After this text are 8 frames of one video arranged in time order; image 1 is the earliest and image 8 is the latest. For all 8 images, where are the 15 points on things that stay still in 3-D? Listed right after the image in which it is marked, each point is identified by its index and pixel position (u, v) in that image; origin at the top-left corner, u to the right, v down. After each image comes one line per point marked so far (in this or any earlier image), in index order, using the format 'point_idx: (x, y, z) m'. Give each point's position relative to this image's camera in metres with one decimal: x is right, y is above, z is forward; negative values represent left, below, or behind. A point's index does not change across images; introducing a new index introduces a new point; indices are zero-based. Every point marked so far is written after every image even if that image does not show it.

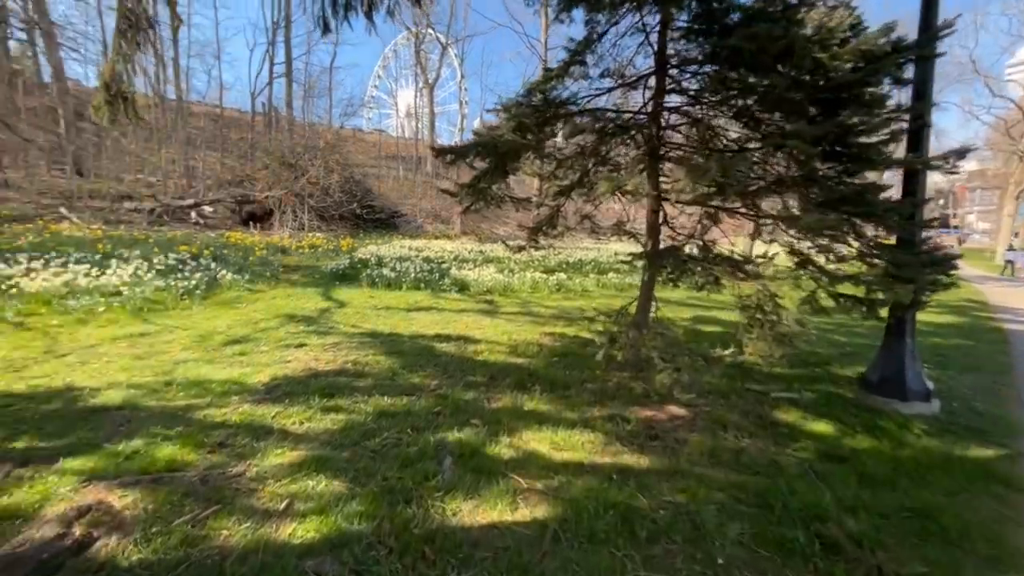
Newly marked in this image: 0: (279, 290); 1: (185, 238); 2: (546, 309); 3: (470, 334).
0: (-4.4, -0.1, +8.3) m
1: (-10.7, +1.6, +14.5) m
2: (+0.6, -0.4, +7.6) m
3: (-0.6, -0.6, +5.8) m
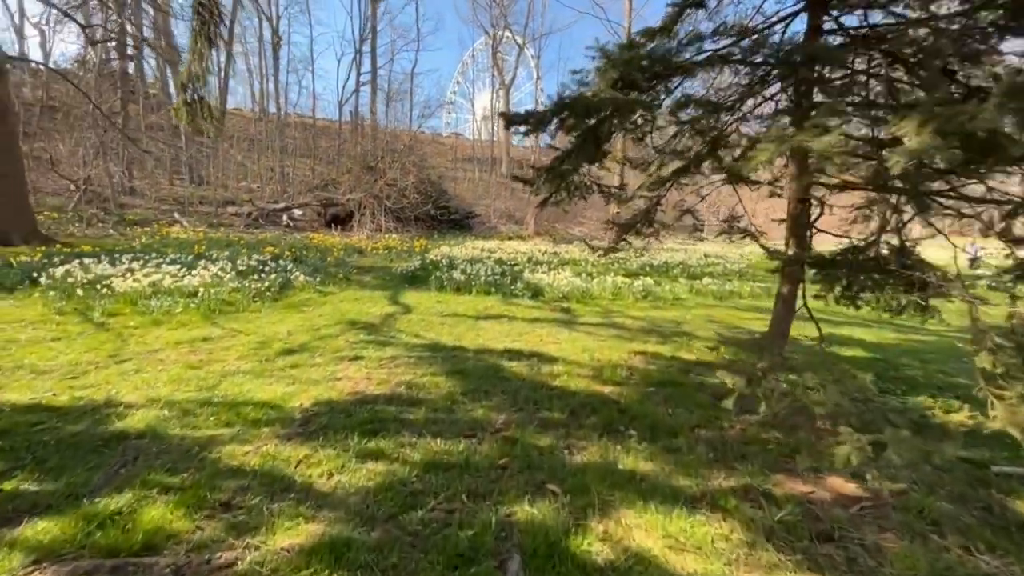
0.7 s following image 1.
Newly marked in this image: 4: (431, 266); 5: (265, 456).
0: (-3.0, -0.1, +8.1) m
1: (-8.2, +1.7, +15.2) m
2: (+1.8, -0.5, +6.6) m
3: (+0.4, -0.7, +4.9) m
4: (-2.0, +0.5, +10.9) m
5: (-1.4, -1.0, +2.5) m
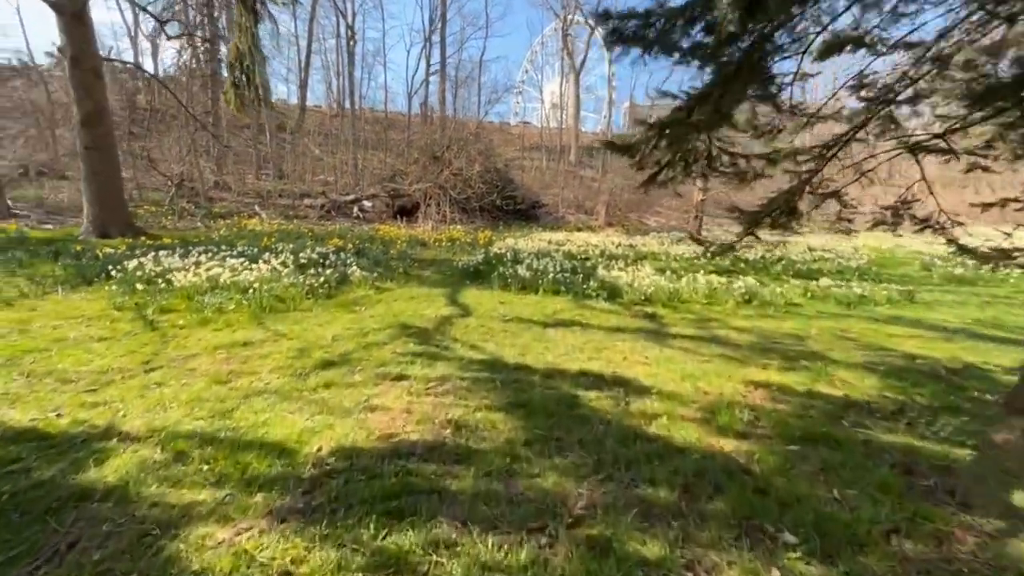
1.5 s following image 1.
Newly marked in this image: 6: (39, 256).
0: (-1.8, 0.0, +7.5) m
1: (-5.9, +2.0, +15.2) m
2: (+2.7, -0.6, +5.3) m
3: (+1.0, -0.8, +3.8) m
4: (-0.4, +0.6, +10.1) m
5: (-1.1, -1.0, +1.7) m
6: (-9.7, +0.7, +9.1) m
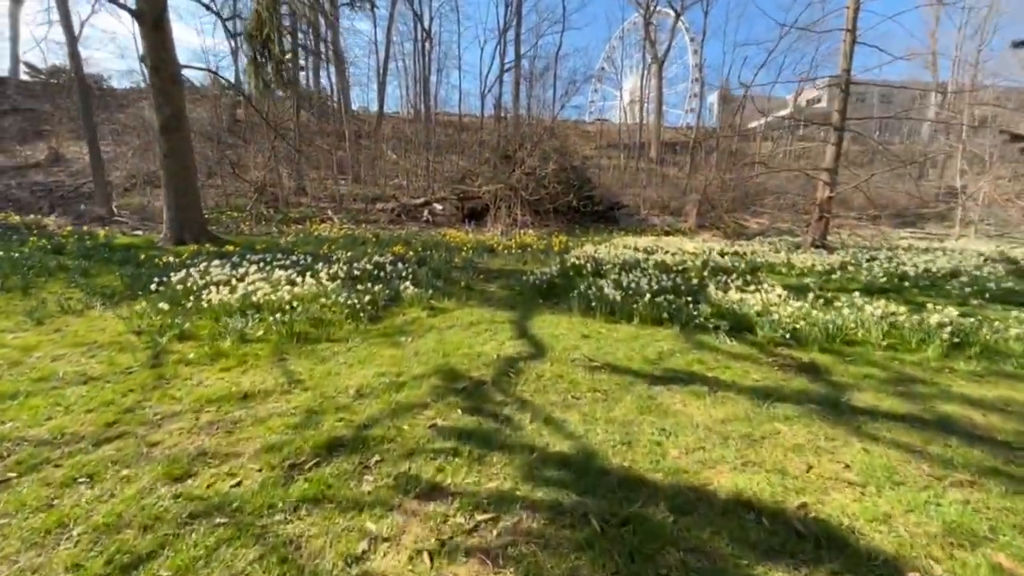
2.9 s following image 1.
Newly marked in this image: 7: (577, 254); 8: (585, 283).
0: (-0.7, -0.3, +6.1) m
1: (-3.4, +1.7, +14.4) m
2: (+3.5, -0.9, +3.2) m
3: (+1.6, -1.1, +2.1) m
4: (+1.2, +0.2, +8.5) m
5: (-0.9, -1.3, +0.3) m
6: (-8.2, +0.5, +9.0) m
7: (+1.5, +0.8, +10.0) m
8: (+1.2, +0.1, +7.4) m
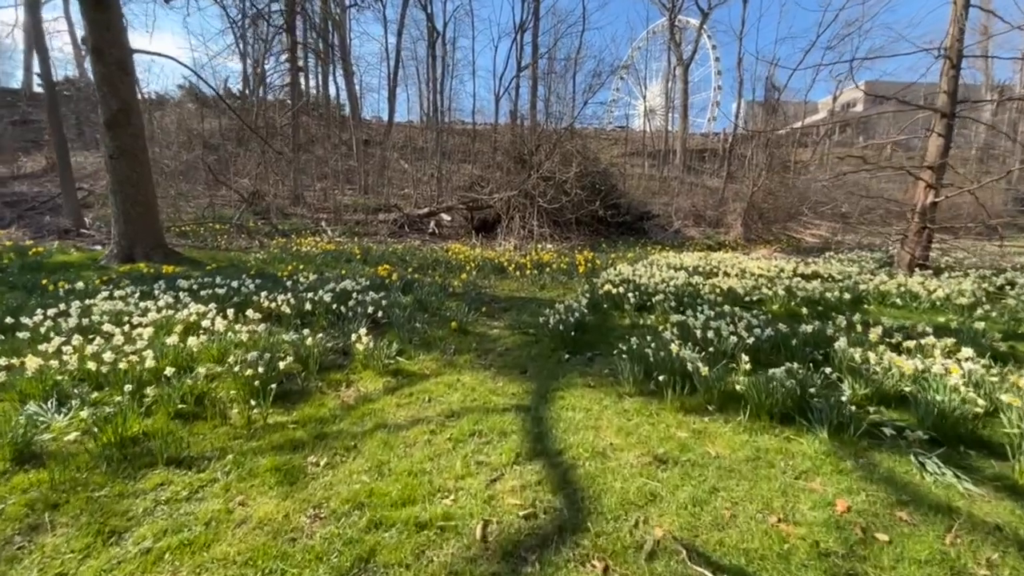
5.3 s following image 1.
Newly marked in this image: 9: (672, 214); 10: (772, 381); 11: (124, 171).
0: (-0.6, -0.8, +3.8) m
1: (-3.0, +1.0, +12.2) m
2: (+3.4, -1.3, +0.7) m
3: (+1.5, -1.5, -0.4) m
4: (+1.3, -0.3, +6.1) m
5: (-1.0, -1.7, -2.0) m
6: (-8.0, 0.0, +6.9) m
7: (+1.7, +0.2, +7.6) m
8: (+1.4, -0.4, +5.0) m
9: (+7.1, +3.3, +19.5) m
10: (+1.9, -0.7, +3.3) m
11: (-8.7, +2.6, +9.8) m
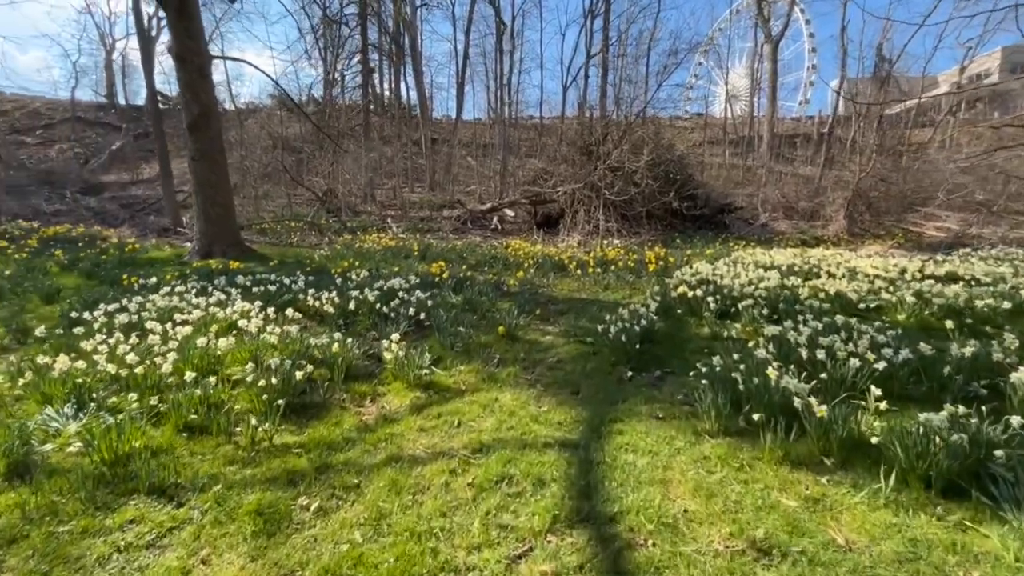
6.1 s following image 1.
0: (-0.2, -0.9, +3.2) m
1: (-1.3, +1.1, +11.9) m
2: (+3.2, -1.4, -0.5) m
3: (+1.2, -1.6, -1.2) m
4: (+2.0, -0.3, +5.2) m
5: (-1.6, -1.7, -2.5) m
6: (-7.1, +0.1, +7.5) m
7: (+2.6, +0.2, +6.6) m
8: (+1.9, -0.5, +4.1) m
9: (+9.8, +3.3, +17.5) m
10: (+2.1, -0.8, +2.3) m
11: (-7.3, +2.7, +10.4) m
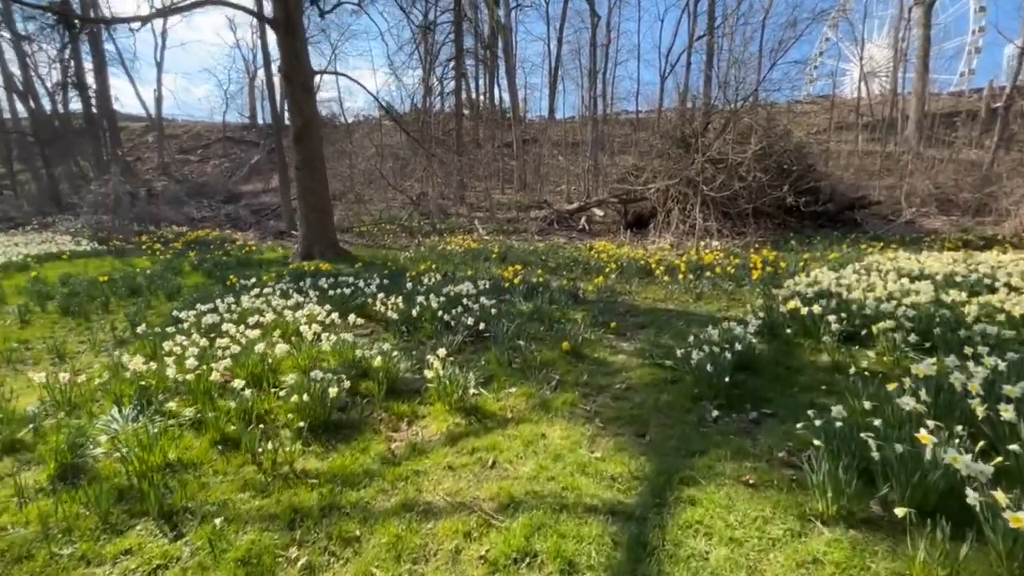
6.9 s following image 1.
0: (+0.1, -1.0, +2.8) m
1: (+0.9, +1.0, +11.4) m
2: (+2.7, -1.6, -1.6) m
3: (+0.5, -1.7, -1.9) m
4: (+2.7, -0.5, +4.2) m
5: (-2.4, -1.8, -2.5) m
6: (-5.7, +0.1, +8.3) m
7: (+3.6, 0.0, +5.5) m
8: (+2.3, -0.6, +3.1) m
9: (+13.0, +3.0, +14.6) m
10: (+2.2, -0.9, +1.4) m
11: (-5.2, +2.8, +11.2) m
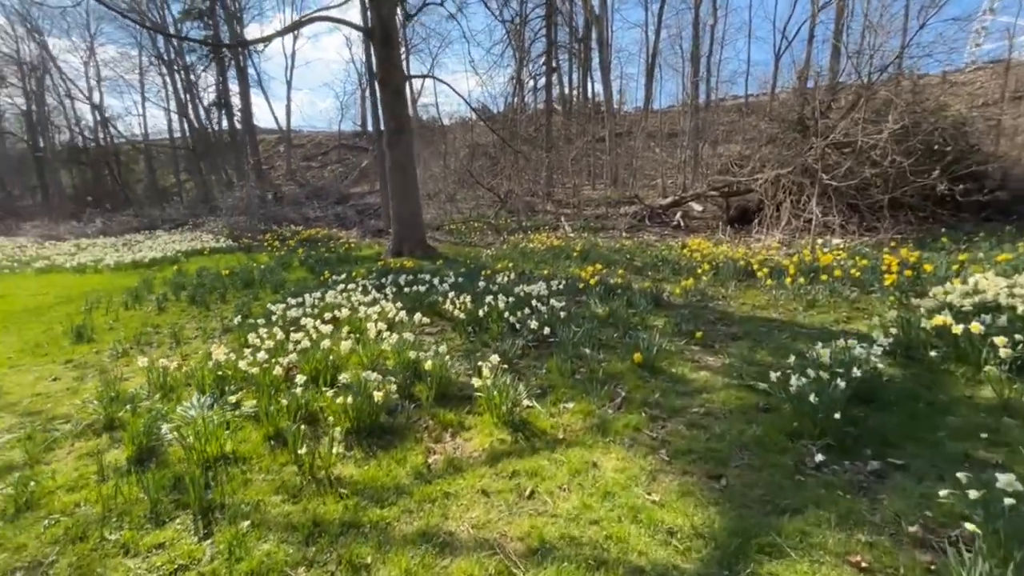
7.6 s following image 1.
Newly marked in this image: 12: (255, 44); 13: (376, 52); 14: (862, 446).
0: (+0.3, -1.0, +2.4) m
1: (+2.9, +1.0, +10.7) m
2: (+2.0, -1.7, -2.3) m
3: (-0.2, -1.8, -2.2) m
4: (+3.2, -0.6, +3.3) m
5: (-3.2, -1.8, -2.2) m
6: (-4.2, +0.2, +9.1) m
7: (+4.3, -0.1, +4.3) m
8: (+2.6, -0.7, +2.3) m
9: (+15.5, +2.7, +11.3) m
10: (+2.1, -1.0, +0.6) m
11: (-3.1, +2.9, +11.7) m
12: (-5.1, +4.8, +8.6) m
13: (-3.5, +6.1, +11.3) m
14: (+2.0, -0.9, +2.5) m
